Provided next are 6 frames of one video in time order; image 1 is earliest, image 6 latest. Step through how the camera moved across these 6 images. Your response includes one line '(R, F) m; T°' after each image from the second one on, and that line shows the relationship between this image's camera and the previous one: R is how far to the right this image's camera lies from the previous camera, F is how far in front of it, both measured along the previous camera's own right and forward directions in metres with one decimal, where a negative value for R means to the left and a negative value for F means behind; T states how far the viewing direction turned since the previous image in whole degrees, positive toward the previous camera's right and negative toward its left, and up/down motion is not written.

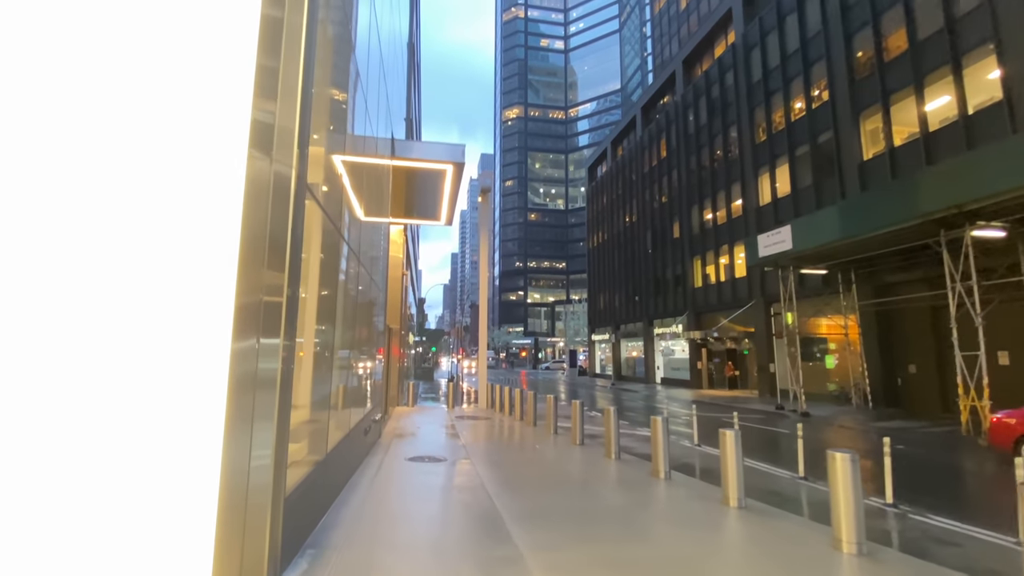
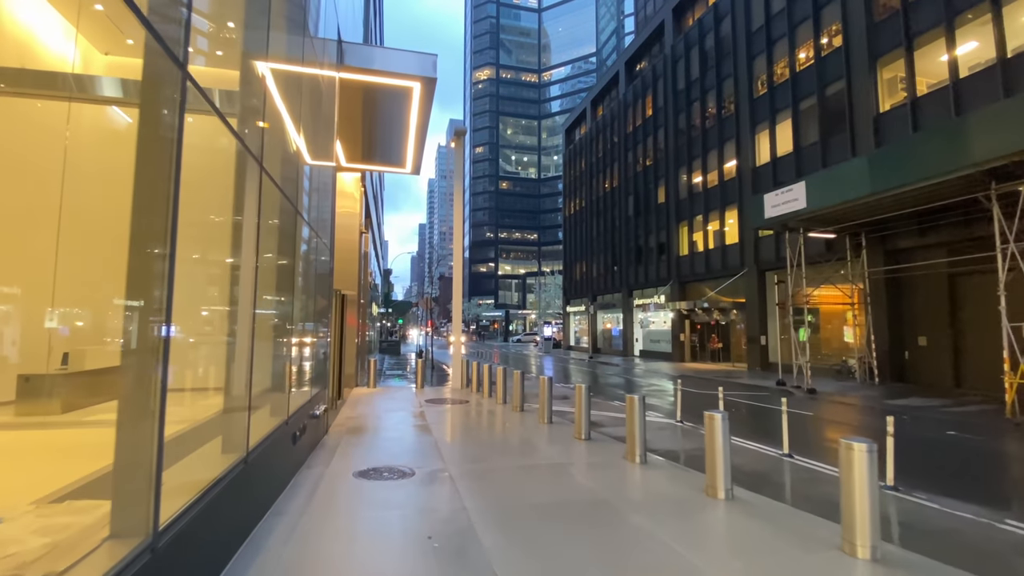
(-0.4, +2.5) m; +4°
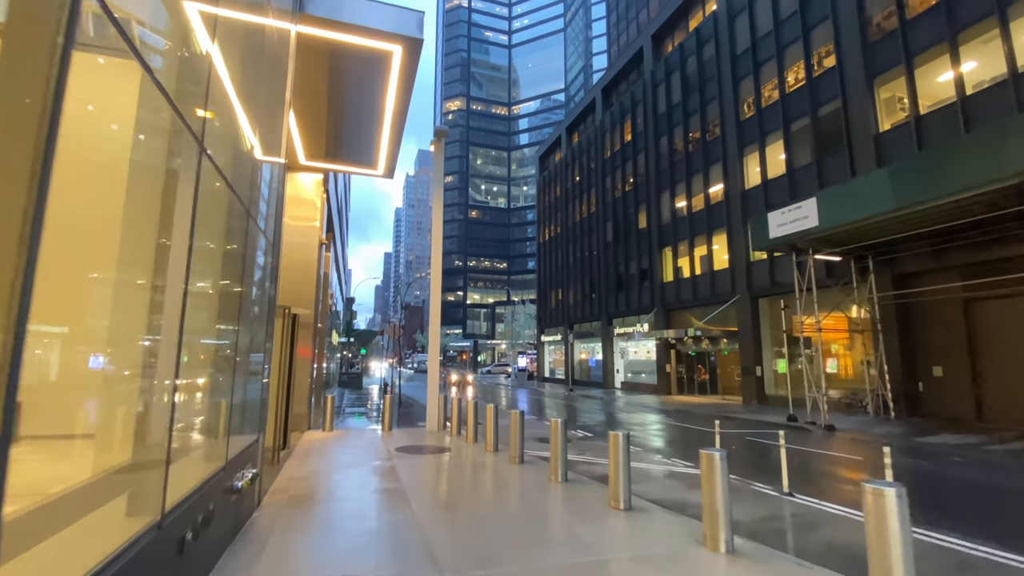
(-0.6, +2.2) m; +4°
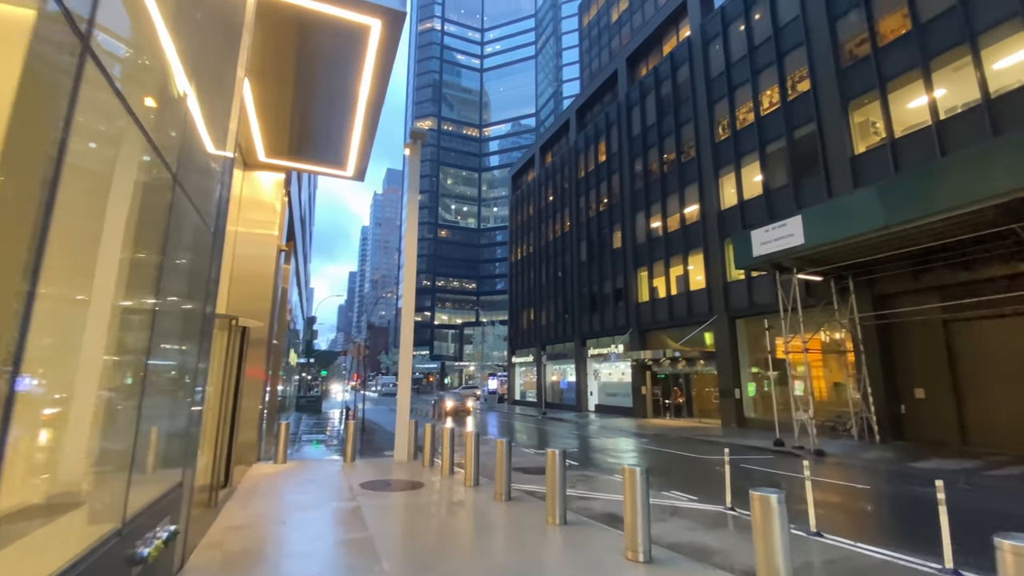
(-0.4, +1.0) m; +4°
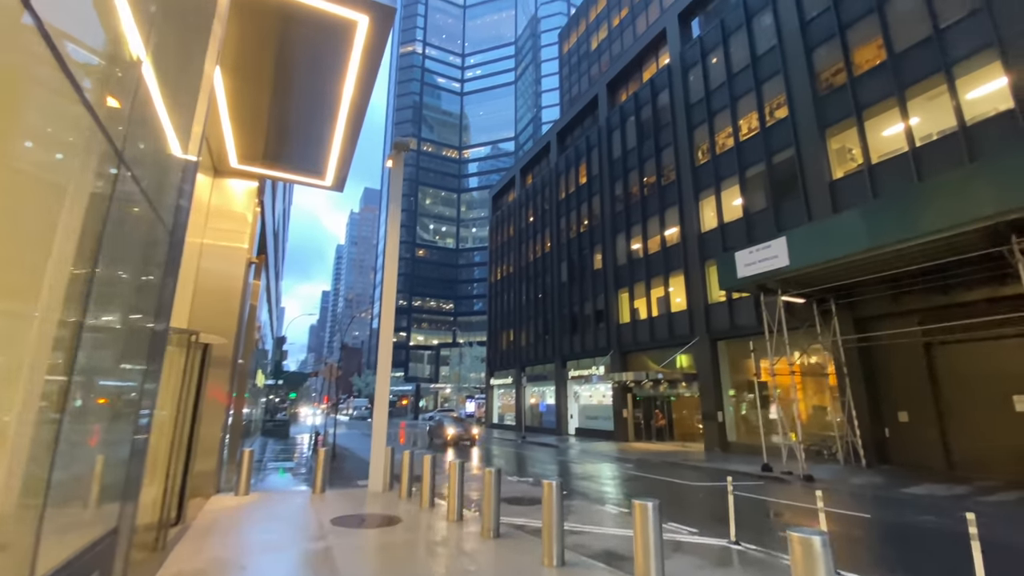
(-0.2, +0.5) m; +3°
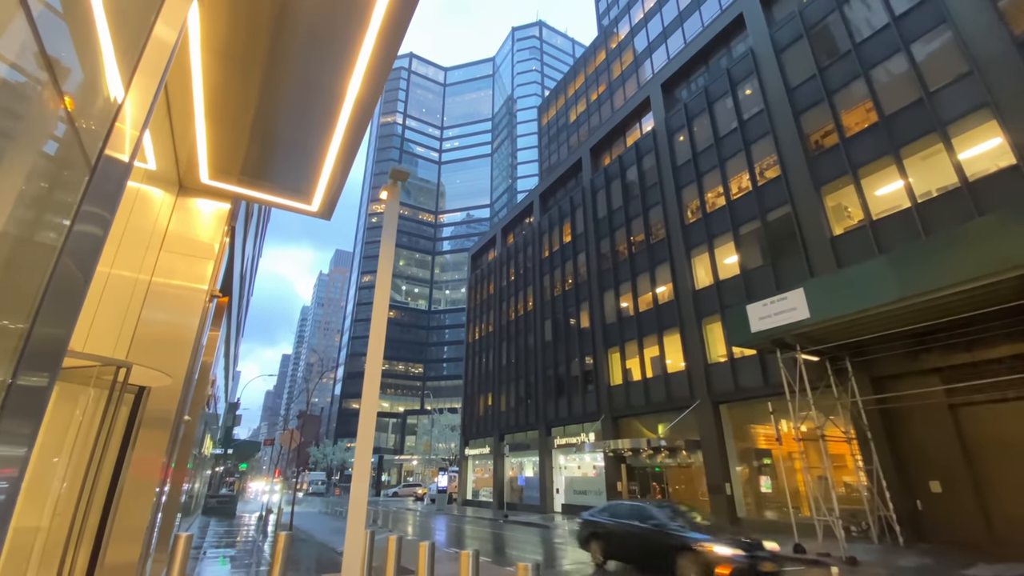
(-0.9, +1.5) m; +4°
